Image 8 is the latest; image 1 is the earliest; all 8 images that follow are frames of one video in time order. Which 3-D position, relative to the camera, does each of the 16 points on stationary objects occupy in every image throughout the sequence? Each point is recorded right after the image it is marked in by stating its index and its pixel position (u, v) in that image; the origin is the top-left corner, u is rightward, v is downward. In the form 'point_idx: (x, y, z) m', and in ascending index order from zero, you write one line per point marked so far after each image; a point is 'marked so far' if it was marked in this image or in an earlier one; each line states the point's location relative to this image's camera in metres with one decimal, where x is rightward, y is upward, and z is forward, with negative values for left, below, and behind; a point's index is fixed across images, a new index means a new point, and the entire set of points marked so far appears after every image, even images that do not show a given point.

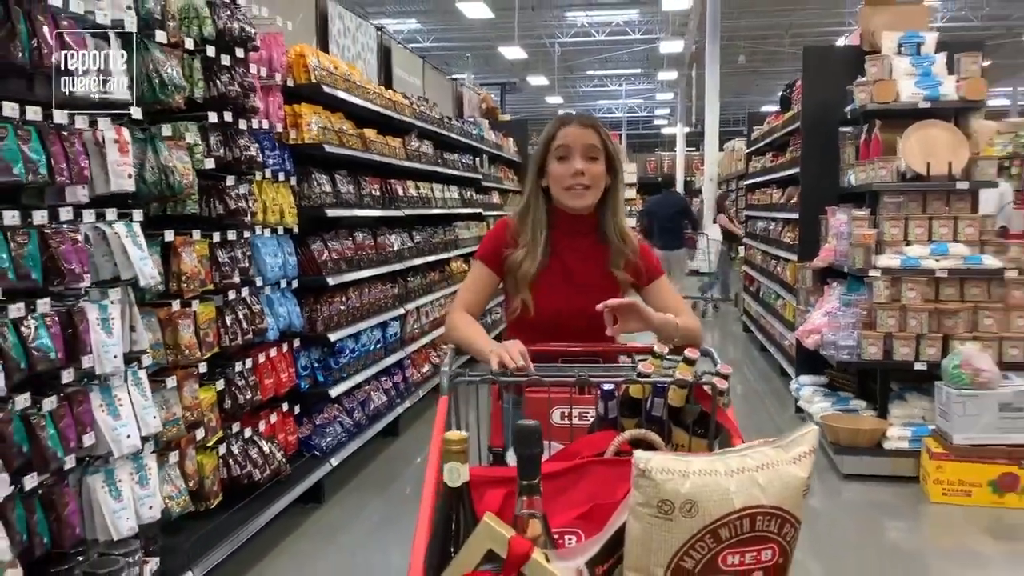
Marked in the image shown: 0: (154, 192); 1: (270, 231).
0: (-1.2, +0.3, +2.7) m
1: (-1.0, +0.2, +3.4) m
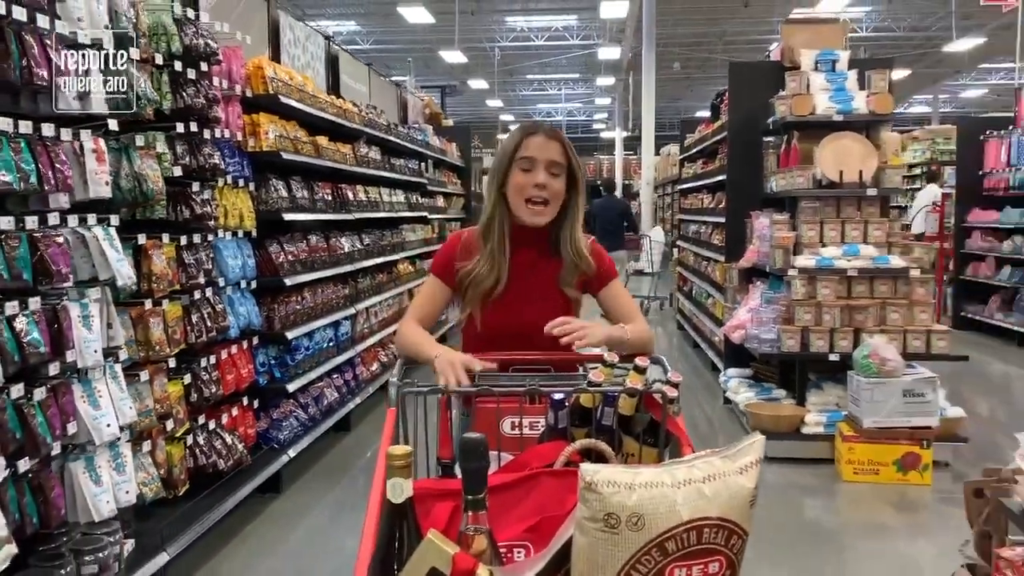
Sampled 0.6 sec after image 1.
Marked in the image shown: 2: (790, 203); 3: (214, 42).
0: (-1.3, +0.3, +2.8) m
1: (-1.2, +0.2, +3.6) m
2: (+1.8, +0.5, +5.2) m
3: (-1.2, +1.0, +3.4) m
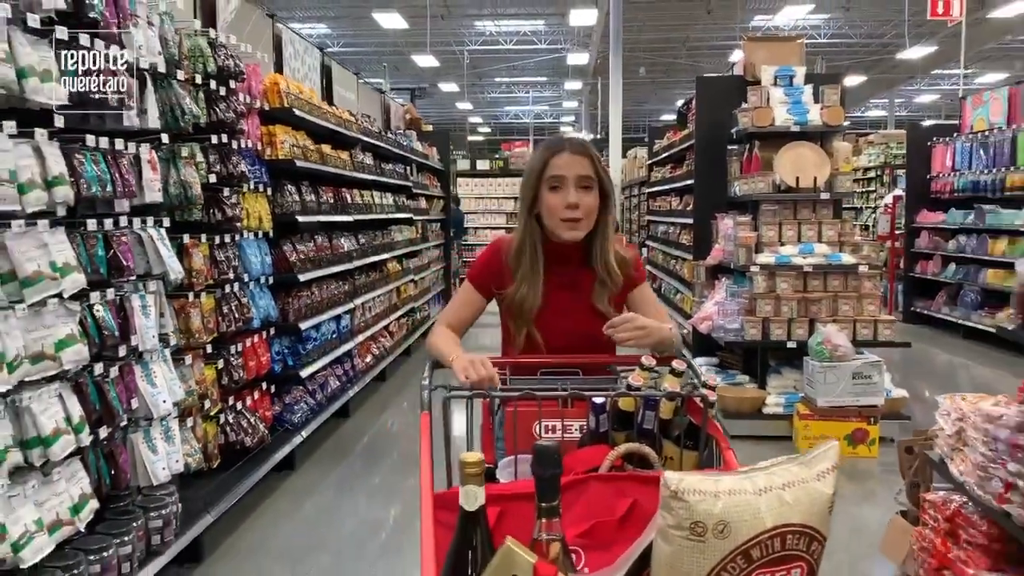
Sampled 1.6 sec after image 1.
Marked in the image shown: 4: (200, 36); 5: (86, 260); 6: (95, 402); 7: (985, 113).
0: (-1.3, +0.3, +3.2) m
1: (-1.3, +0.3, +4.0) m
2: (+1.7, +0.6, +5.7) m
3: (-1.3, +1.0, +3.8) m
4: (-1.3, +1.1, +3.5) m
5: (-1.4, +0.1, +2.7) m
6: (-1.4, -0.4, +2.7) m
7: (+5.1, +1.9, +8.8) m
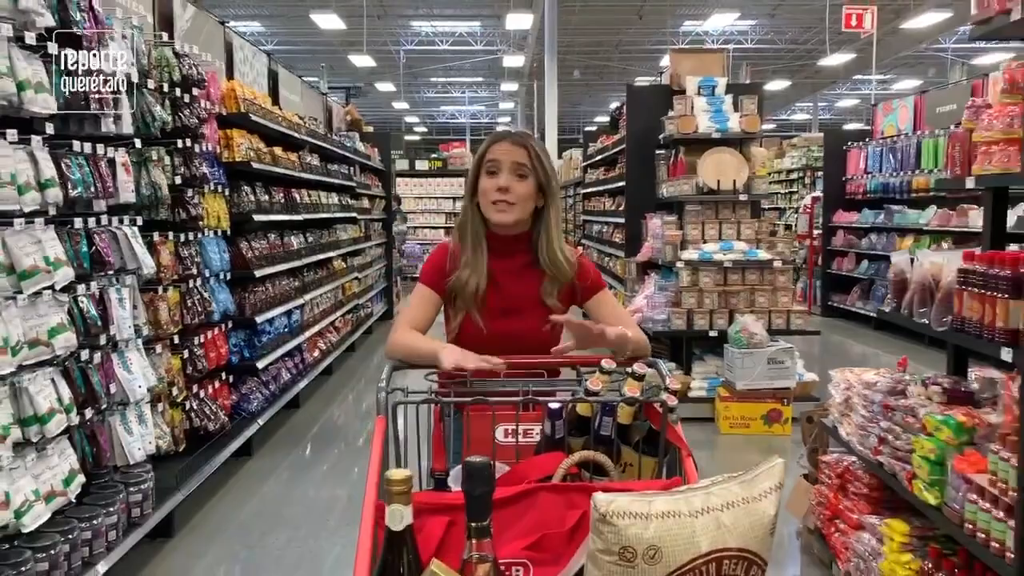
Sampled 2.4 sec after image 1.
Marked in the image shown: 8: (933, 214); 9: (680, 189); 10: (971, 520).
0: (-1.5, +0.4, +3.5) m
1: (-1.5, +0.3, +4.2) m
2: (+1.2, +0.6, +6.1) m
3: (-1.5, +1.1, +4.0) m
4: (-1.6, +1.1, +3.7) m
5: (-1.5, +0.1, +2.9) m
6: (-1.5, -0.3, +2.9) m
7: (+4.4, +2.0, +9.5) m
8: (+4.4, +0.8, +8.6) m
9: (+1.2, +0.7, +5.8) m
10: (+1.1, -0.6, +2.0) m
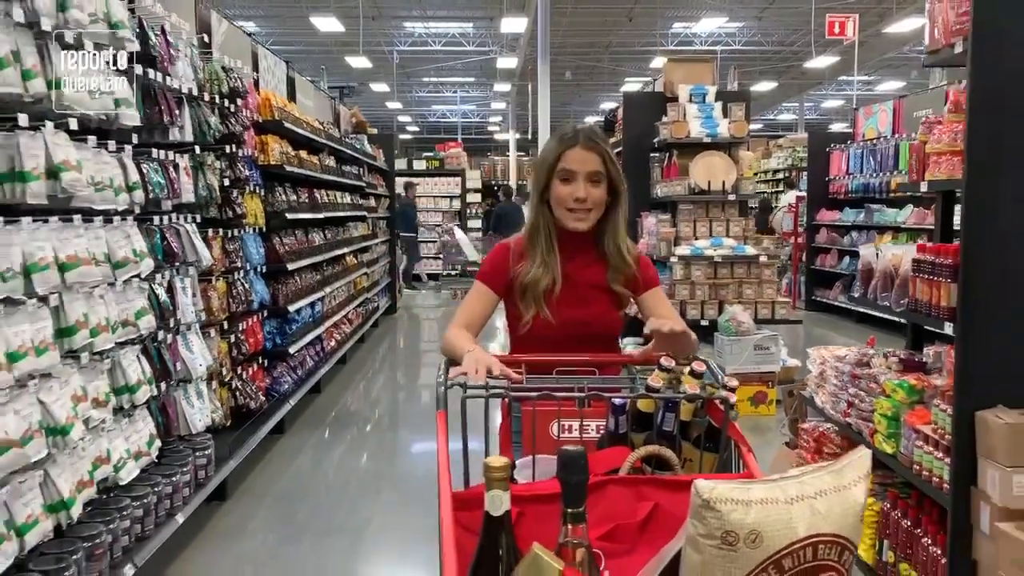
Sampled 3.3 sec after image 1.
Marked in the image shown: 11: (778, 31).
0: (-1.5, +0.4, +3.9) m
1: (-1.5, +0.3, +4.6) m
2: (+1.3, +0.7, +6.6) m
3: (-1.5, +1.1, +4.4) m
4: (-1.5, +1.1, +4.2) m
5: (-1.5, +0.2, +3.3) m
6: (-1.4, -0.3, +3.3) m
7: (+4.4, +2.0, +10.0) m
8: (+4.4, +0.8, +9.1) m
9: (+1.2, +0.8, +6.3) m
10: (+1.2, -0.5, +2.5) m
11: (+5.8, +5.6, +17.9) m
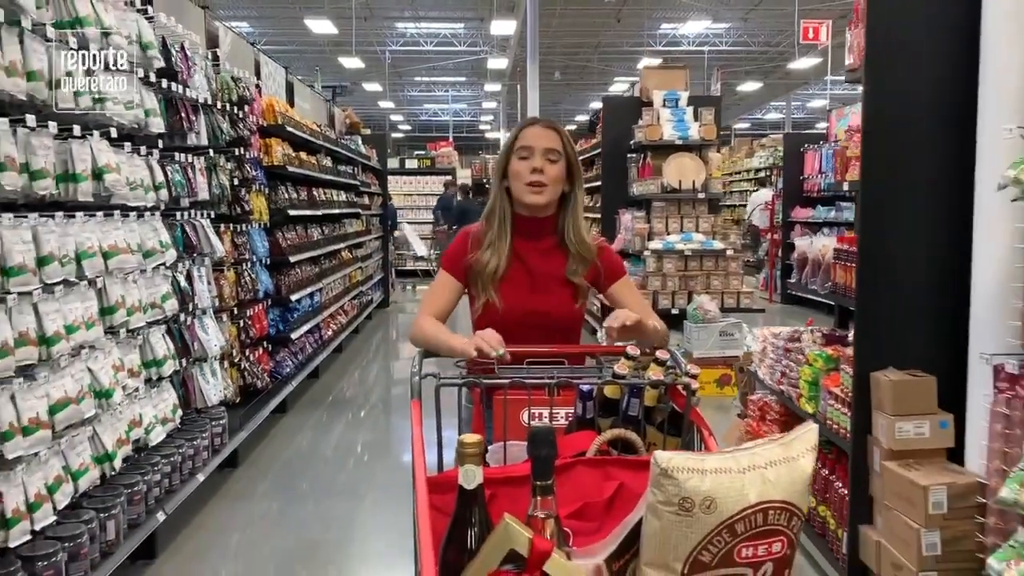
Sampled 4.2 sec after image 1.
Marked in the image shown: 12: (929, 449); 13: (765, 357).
0: (-1.6, +0.5, +4.3) m
1: (-1.6, +0.4, +5.1) m
2: (+1.2, +0.7, +7.0) m
3: (-1.6, +1.2, +4.9) m
4: (-1.6, +1.2, +4.6) m
5: (-1.5, +0.2, +3.8) m
6: (-1.5, -0.2, +3.8) m
7: (+4.3, +2.1, +10.5) m
8: (+4.3, +0.9, +9.6) m
9: (+1.1, +0.8, +6.7) m
10: (+1.2, -0.5, +3.0) m
11: (+5.6, +5.7, +18.4) m
12: (+1.3, -0.5, +2.5) m
13: (+1.2, -0.3, +3.8) m
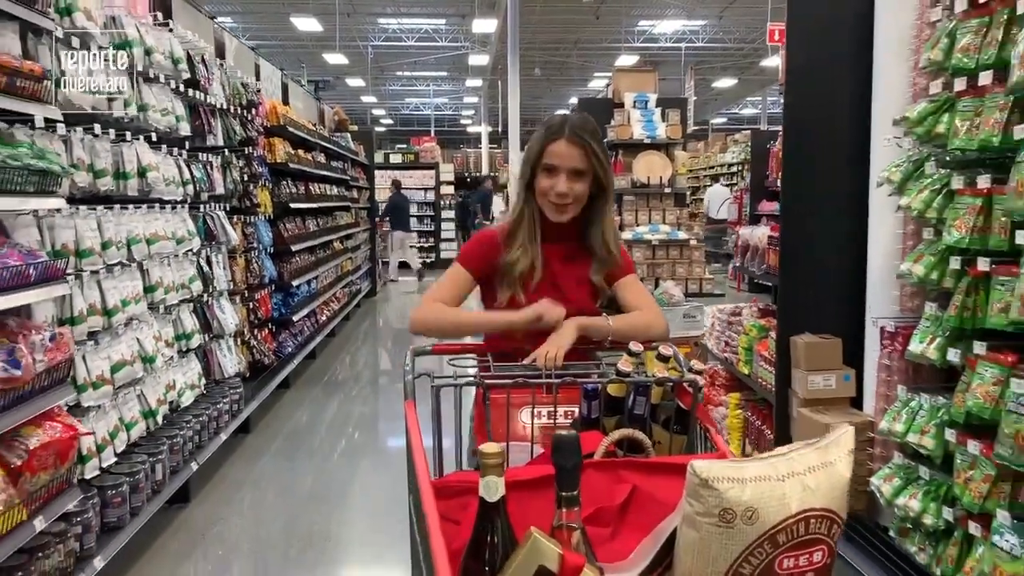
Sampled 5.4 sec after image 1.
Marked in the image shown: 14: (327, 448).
0: (-1.7, +0.6, +4.8) m
1: (-1.7, +0.5, +5.6) m
2: (+1.0, +0.8, +7.6) m
3: (-1.7, +1.3, +5.4) m
4: (-1.7, +1.3, +5.1) m
5: (-1.6, +0.3, +4.3) m
6: (-1.6, -0.2, +4.3) m
7: (+4.0, +2.2, +11.1) m
8: (+4.0, +1.0, +10.2) m
9: (+1.0, +0.9, +7.3) m
10: (+1.1, -0.4, +3.5) m
11: (+5.1, +5.9, +19.1) m
12: (+1.2, -0.4, +3.1) m
13: (+1.1, -0.2, +4.3) m
14: (-1.1, -1.0, +5.2) m
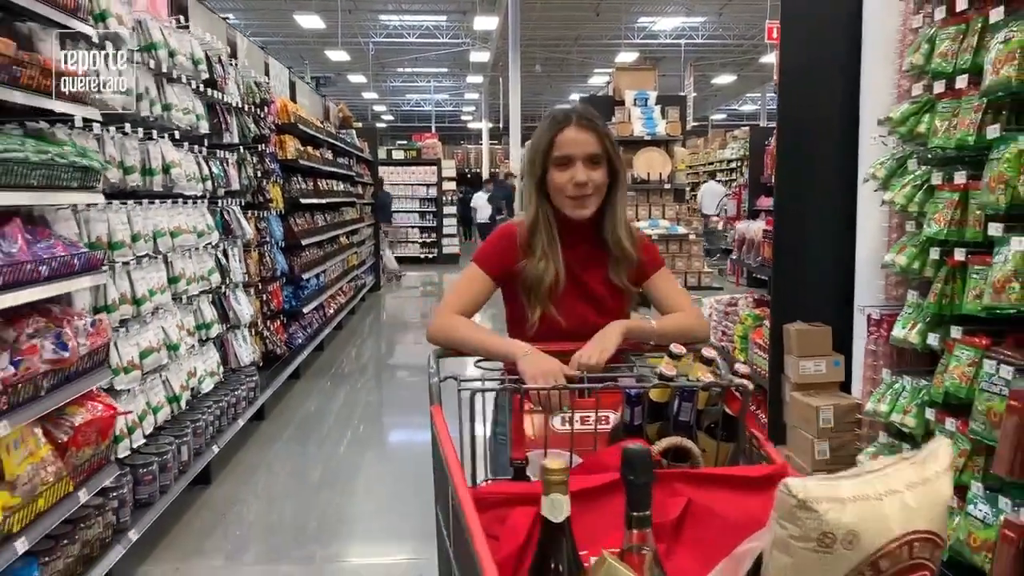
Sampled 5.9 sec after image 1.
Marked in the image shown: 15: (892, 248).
0: (-1.6, +0.6, +5.0) m
1: (-1.7, +0.5, +5.8) m
2: (+1.0, +0.9, +7.8) m
3: (-1.7, +1.3, +5.5) m
4: (-1.7, +1.3, +5.3) m
5: (-1.6, +0.3, +4.5) m
6: (-1.6, -0.1, +4.4) m
7: (+4.1, +2.3, +11.3) m
8: (+4.1, +1.1, +10.4) m
9: (+1.0, +1.0, +7.5) m
10: (+1.1, -0.3, +3.7) m
11: (+5.2, +6.0, +19.2) m
12: (+1.2, -0.4, +3.2) m
13: (+1.1, -0.2, +4.5) m
14: (-1.1, -0.9, +5.4) m
15: (+1.3, +0.1, +2.8) m
